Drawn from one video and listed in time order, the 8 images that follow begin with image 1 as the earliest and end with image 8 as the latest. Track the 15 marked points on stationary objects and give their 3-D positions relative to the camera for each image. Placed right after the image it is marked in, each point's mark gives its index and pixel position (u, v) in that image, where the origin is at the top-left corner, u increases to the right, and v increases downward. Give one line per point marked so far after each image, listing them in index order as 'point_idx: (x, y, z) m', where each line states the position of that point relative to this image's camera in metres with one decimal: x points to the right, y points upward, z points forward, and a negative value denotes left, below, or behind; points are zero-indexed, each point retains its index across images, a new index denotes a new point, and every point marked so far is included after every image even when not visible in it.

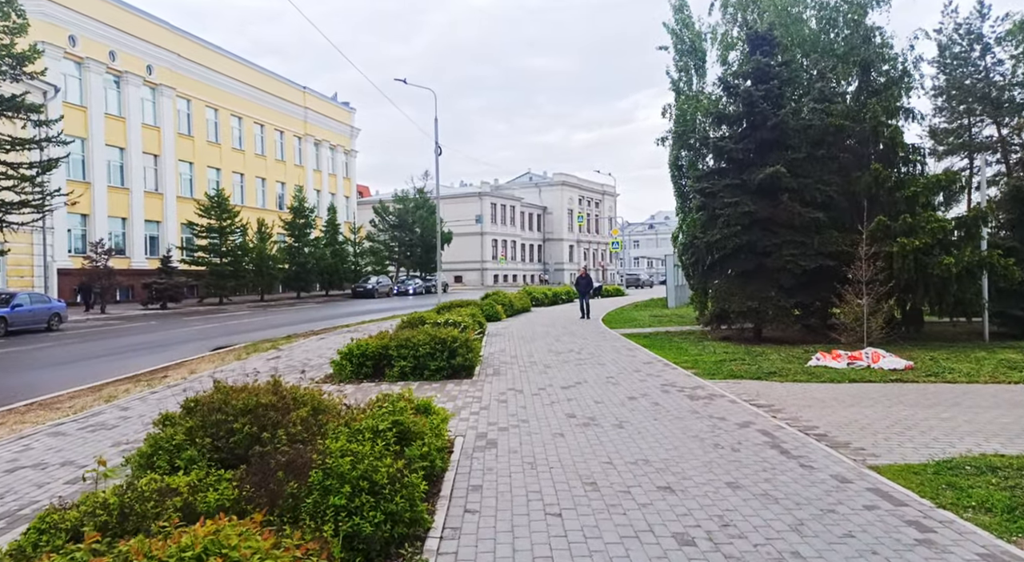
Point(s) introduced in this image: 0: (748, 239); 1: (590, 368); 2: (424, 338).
0: (+5.4, +0.9, +14.2) m
1: (+1.3, -1.5, +10.4) m
2: (-1.4, -0.9, +10.0) m
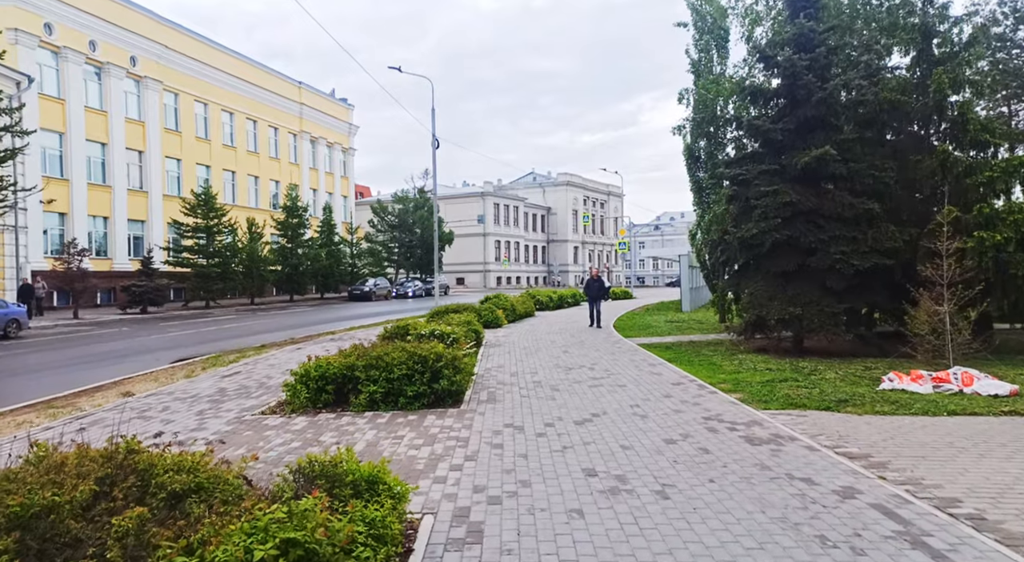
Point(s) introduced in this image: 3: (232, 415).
0: (+5.4, +0.9, +12.1) m
1: (+1.3, -1.5, +8.4) m
2: (-1.4, -1.0, +7.9) m
3: (-3.4, -1.6, +7.6) m
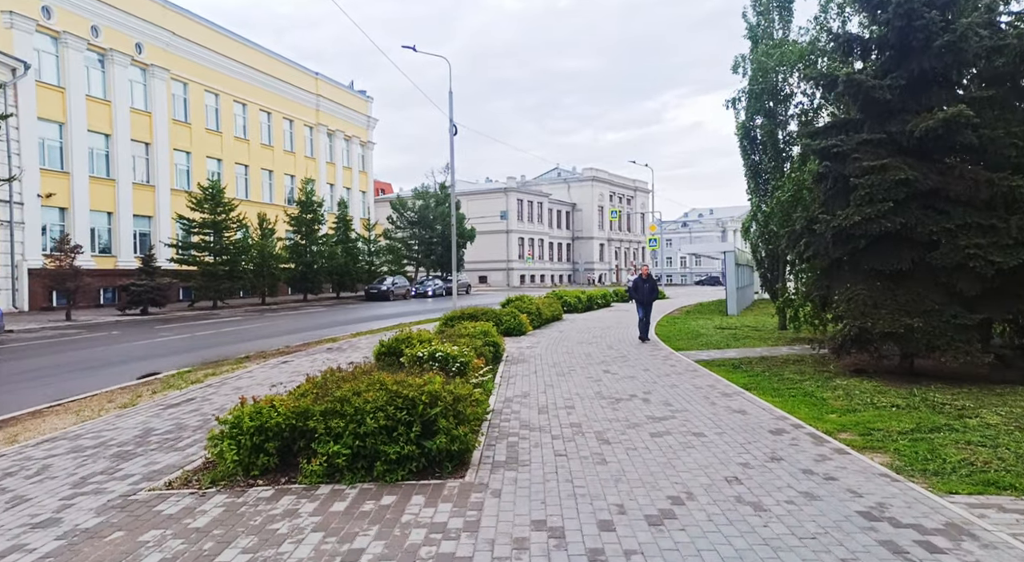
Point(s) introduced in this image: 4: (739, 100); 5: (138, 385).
0: (+5.8, +0.9, +9.3) m
1: (+1.6, -1.6, +5.7) m
2: (-1.2, -1.0, +5.3) m
3: (-3.2, -1.7, +5.1) m
4: (+6.7, +5.3, +18.1) m
5: (-6.3, -1.8, +10.4) m
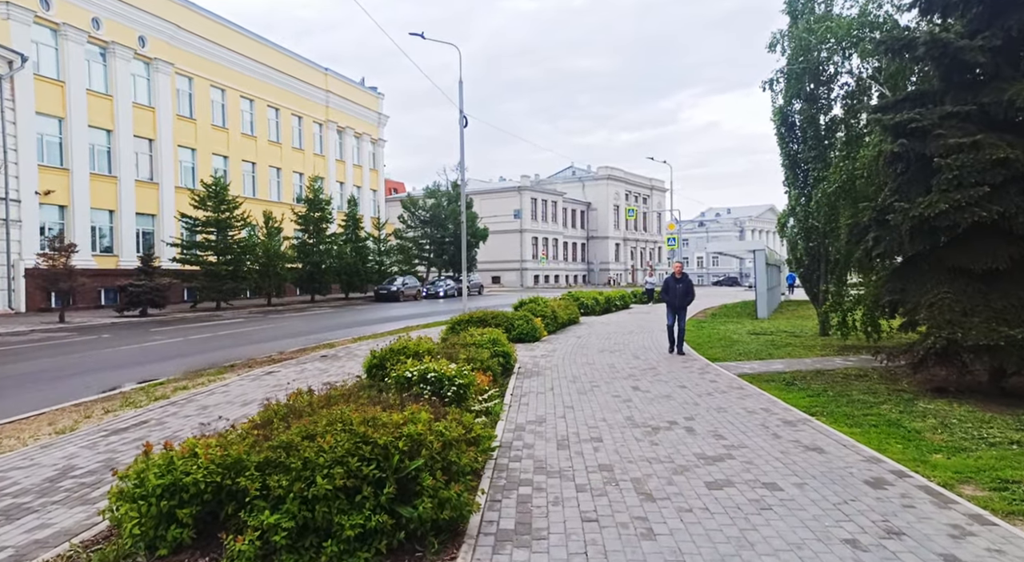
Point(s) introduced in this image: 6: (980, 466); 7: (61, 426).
0: (+6.0, +0.9, +7.6) m
1: (+1.7, -1.6, +4.1) m
2: (-1.1, -1.0, +3.8) m
3: (-3.1, -1.7, +3.6) m
4: (+7.0, +5.3, +16.4) m
5: (-6.1, -1.8, +9.0) m
6: (+3.9, -1.5, +5.3) m
7: (-5.5, -1.7, +7.6) m
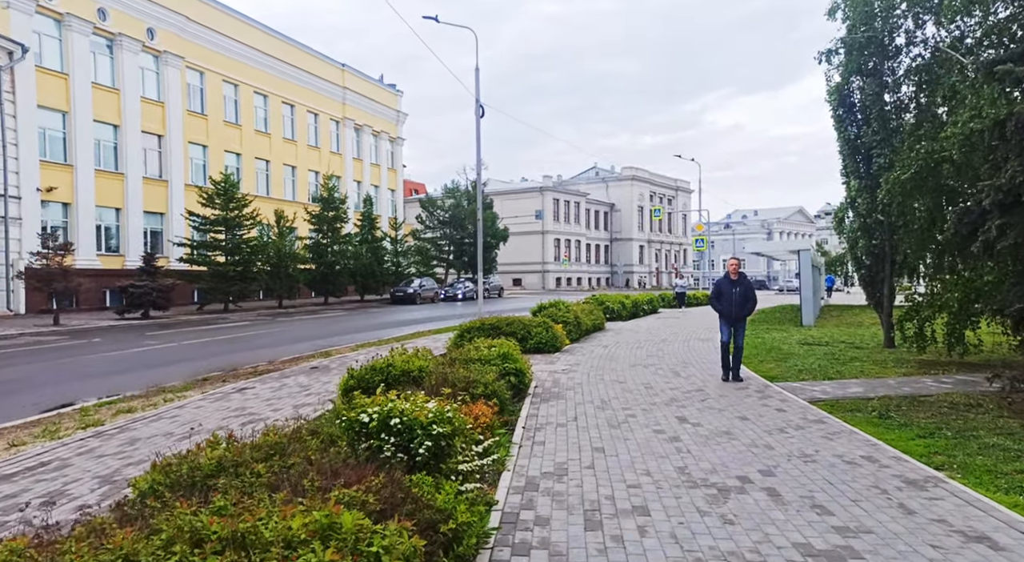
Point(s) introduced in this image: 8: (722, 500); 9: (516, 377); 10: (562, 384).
0: (+6.1, +0.8, +5.5) m
1: (+1.6, -1.6, +2.1) m
2: (-1.1, -1.0, +2.0) m
3: (-3.1, -1.7, +1.8) m
4: (+7.5, +5.2, +14.3) m
5: (-6.0, -1.7, +7.4) m
6: (+4.0, -1.5, +3.2) m
7: (-5.4, -1.7, +5.9) m
8: (+1.5, -1.6, +4.6) m
9: (+0.1, -1.3, +8.3) m
10: (+0.8, -1.5, +9.4) m
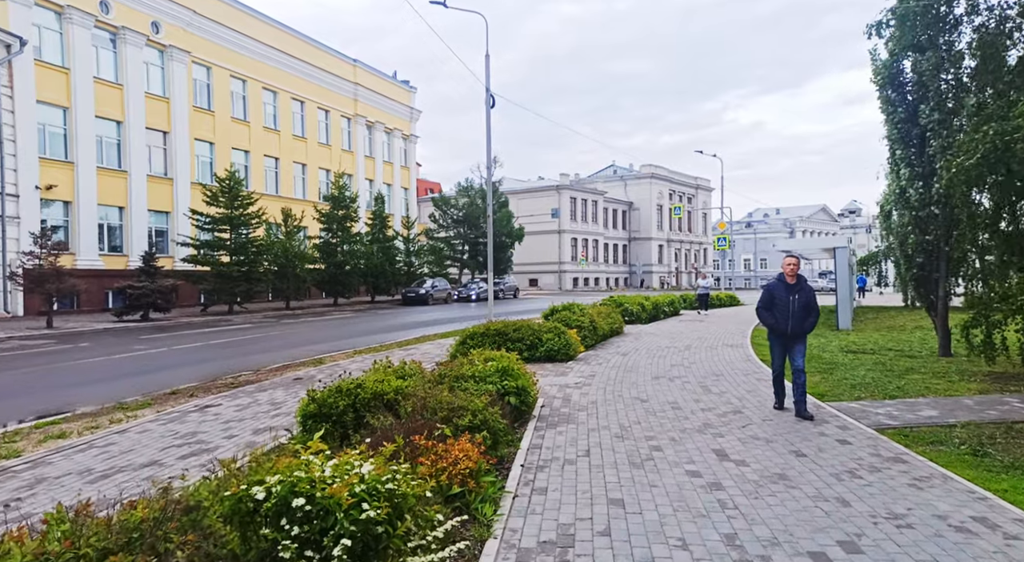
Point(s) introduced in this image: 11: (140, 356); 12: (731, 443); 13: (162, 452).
0: (+6.0, +0.8, +3.9) m
1: (+1.5, -1.6, +0.7) m
2: (-1.3, -1.0, +0.6) m
3: (-3.3, -1.7, +0.5) m
4: (+7.6, +5.2, +12.7) m
5: (-6.0, -1.8, +6.1) m
6: (+3.8, -1.6, +1.7) m
7: (-5.4, -1.7, +4.6) m
8: (+1.4, -1.6, +3.2) m
9: (+0.1, -1.3, +6.9) m
10: (+0.8, -1.6, +8.0) m
11: (-11.0, -2.2, +18.4) m
12: (+2.2, -1.6, +6.1) m
13: (-3.5, -1.7, +6.2) m
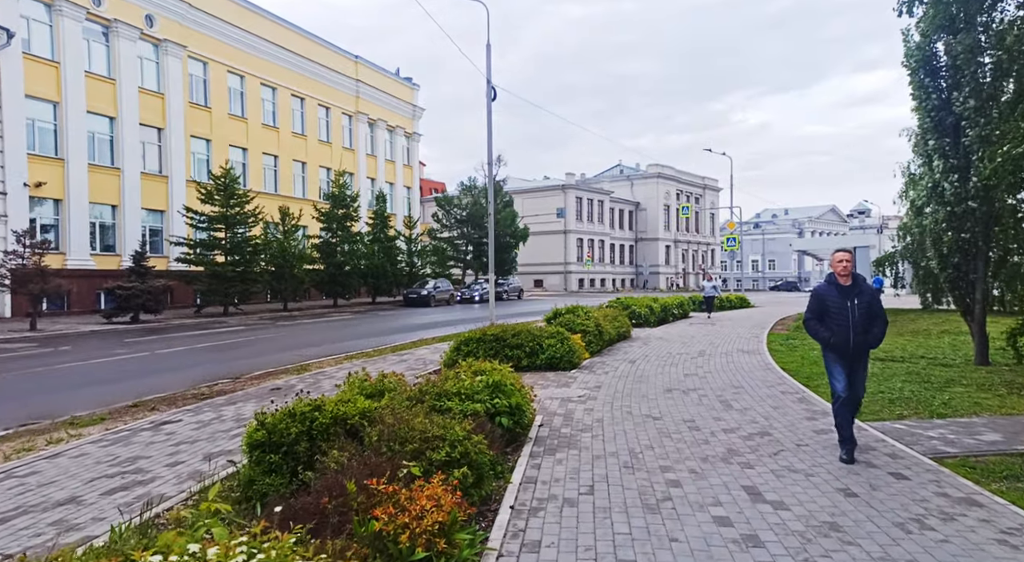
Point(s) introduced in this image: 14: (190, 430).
0: (+5.9, +0.8, +2.9) m
1: (+1.3, -1.6, -0.3) m
2: (-1.4, -1.0, -0.3) m
3: (-3.5, -1.7, -0.4) m
4: (+7.6, +5.2, +11.7) m
5: (-6.1, -1.8, +5.2) m
6: (+3.7, -1.6, +0.7) m
7: (-5.5, -1.7, +3.7) m
8: (+1.3, -1.6, +2.2) m
9: (0.0, -1.3, +6.0) m
10: (+0.7, -1.6, +7.0) m
11: (-11.0, -2.2, +17.5) m
12: (+2.1, -1.6, +5.1) m
13: (-3.6, -1.7, +5.3) m
14: (-3.7, -1.7, +7.2) m
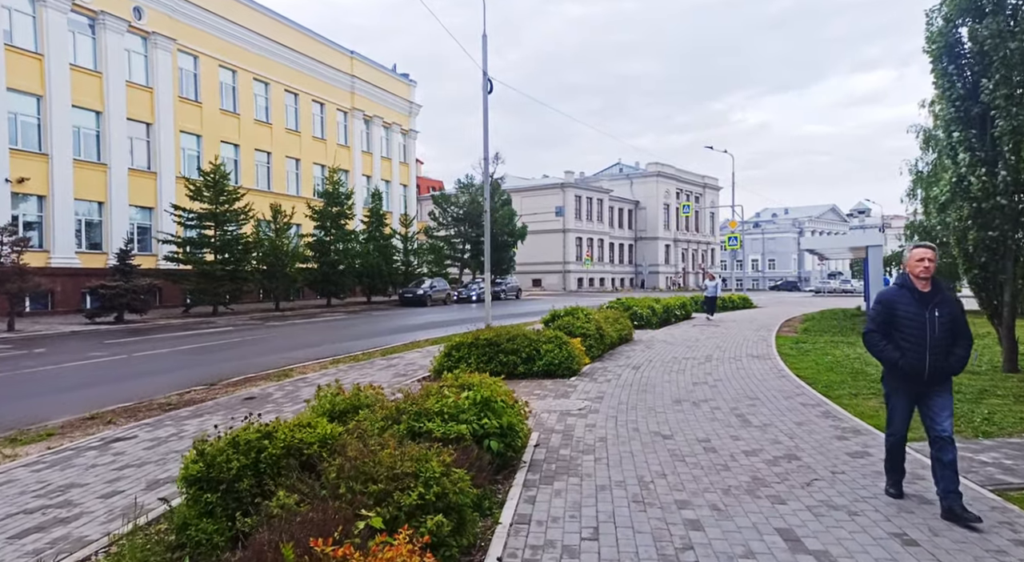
0: (+5.8, +0.8, +2.1) m
1: (+1.3, -1.6, -1.1) m
2: (-1.5, -1.0, -1.2) m
3: (-3.5, -1.7, -1.2) m
4: (+7.5, +5.2, +10.9) m
5: (-6.1, -1.8, +4.4) m
6: (+3.6, -1.6, -0.1) m
7: (-5.6, -1.7, +2.9) m
8: (+1.3, -1.6, +1.4) m
9: (-0.1, -1.3, +5.1) m
10: (+0.7, -1.6, +6.2) m
11: (-11.1, -2.2, +16.7) m
12: (+2.0, -1.6, +4.3) m
13: (-3.7, -1.7, +4.5) m
14: (-3.8, -1.7, +6.4) m
